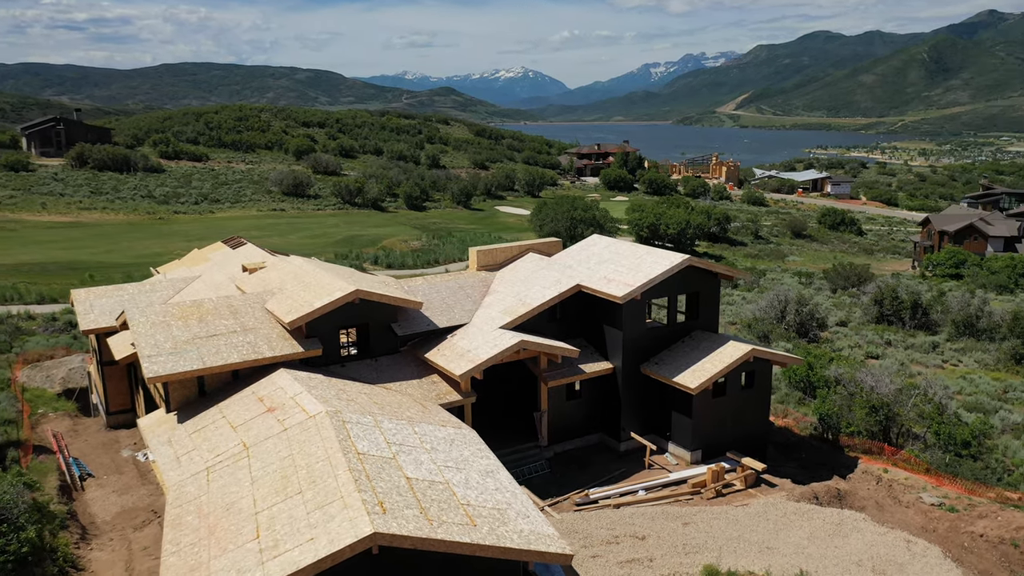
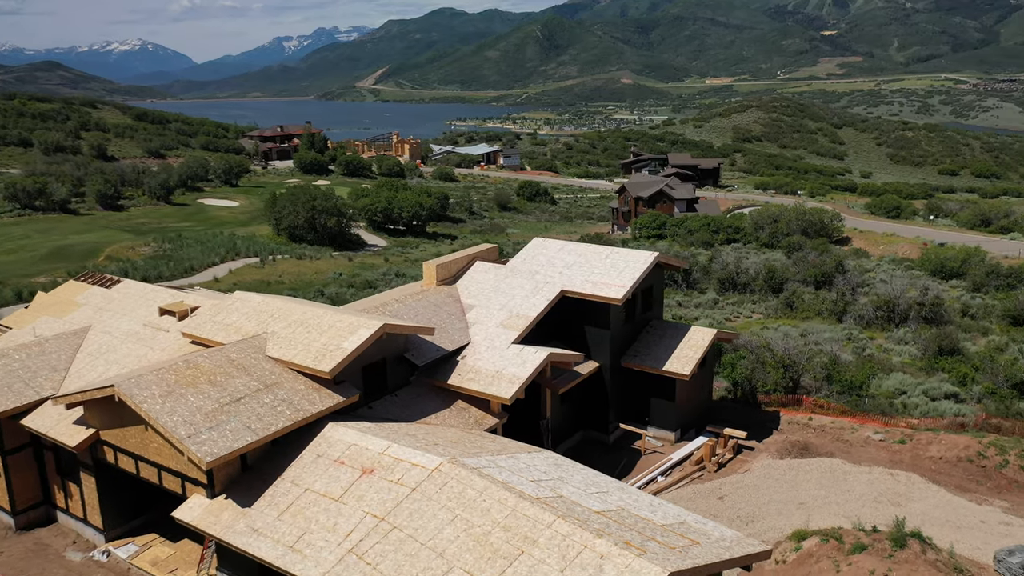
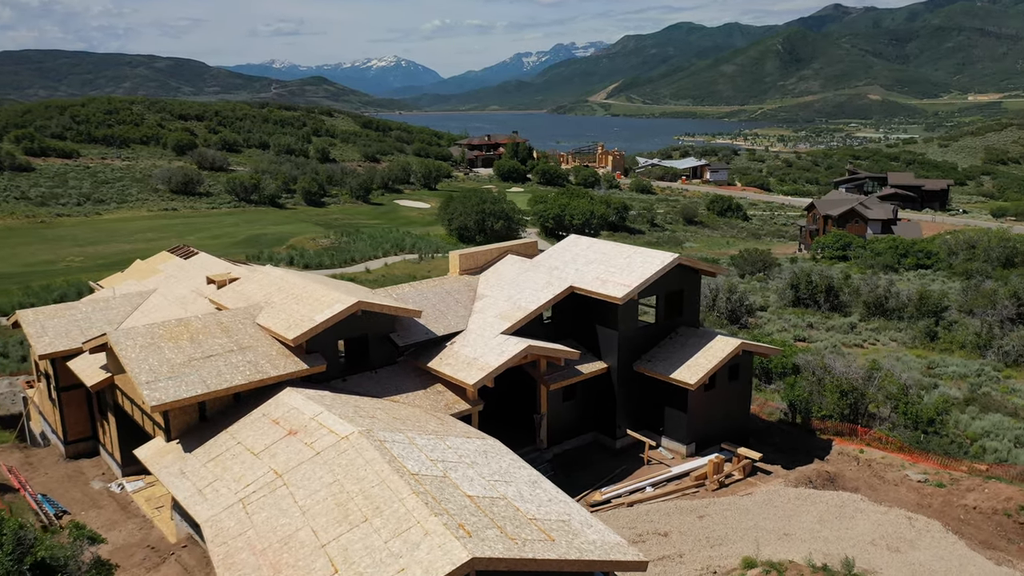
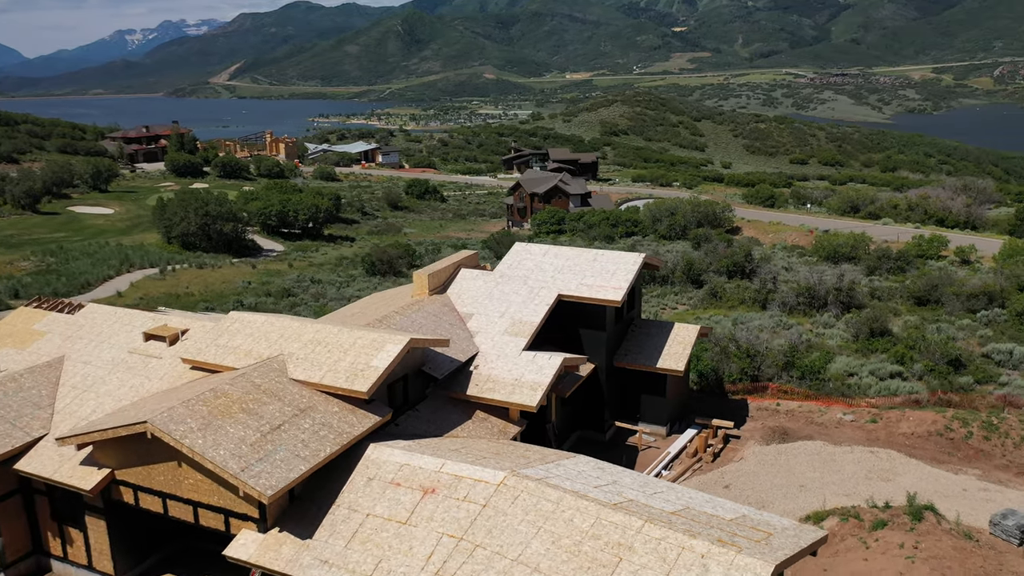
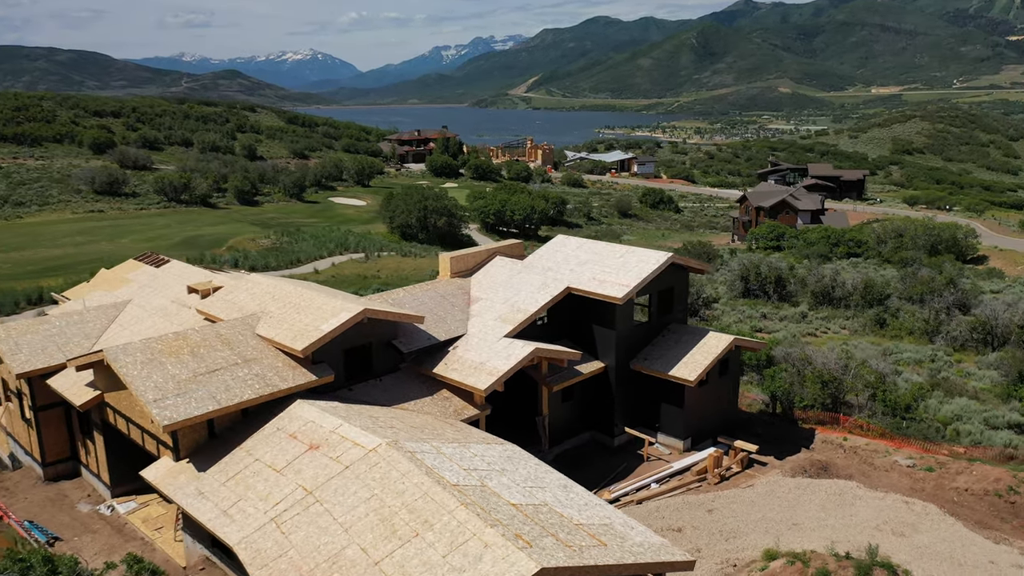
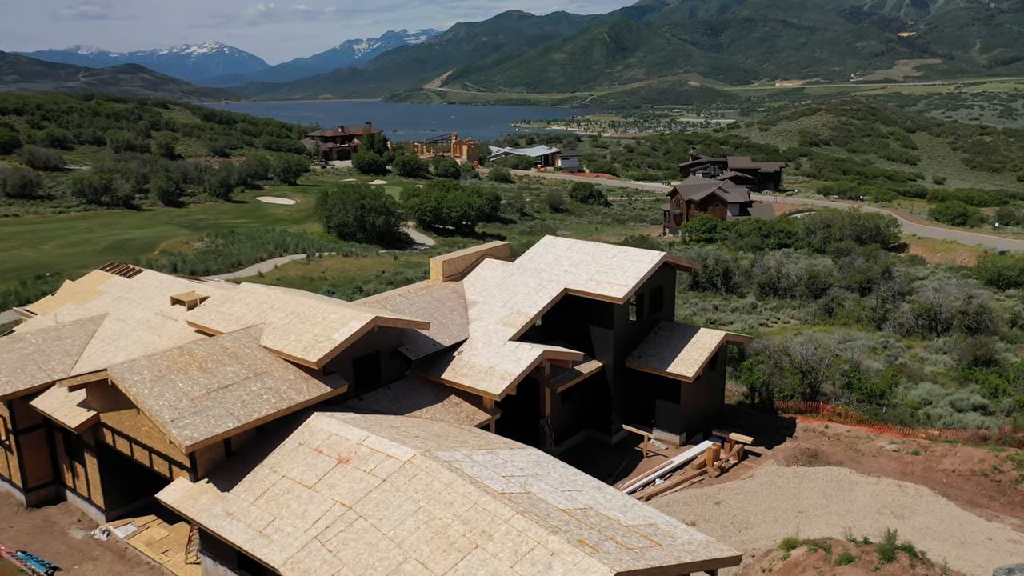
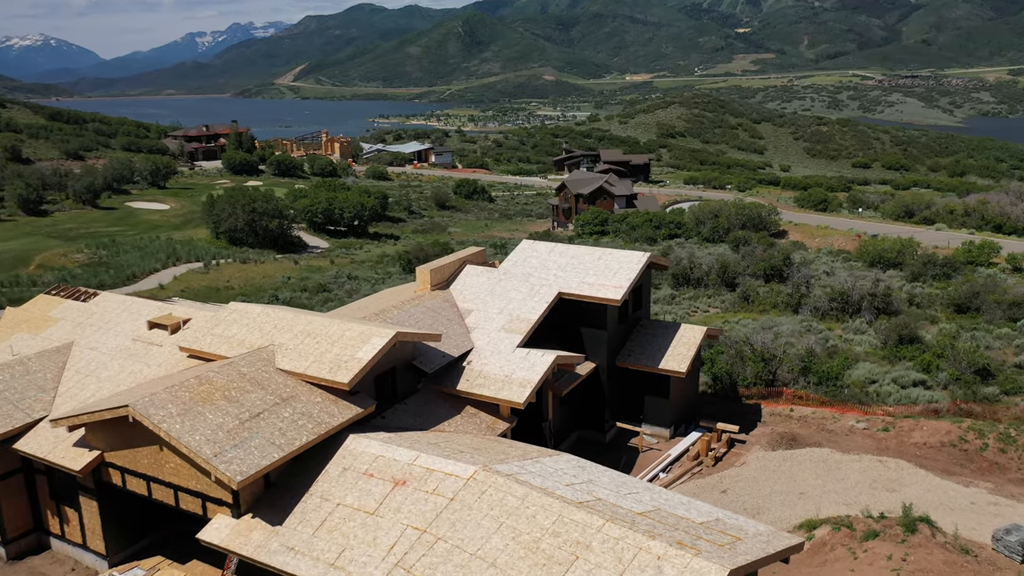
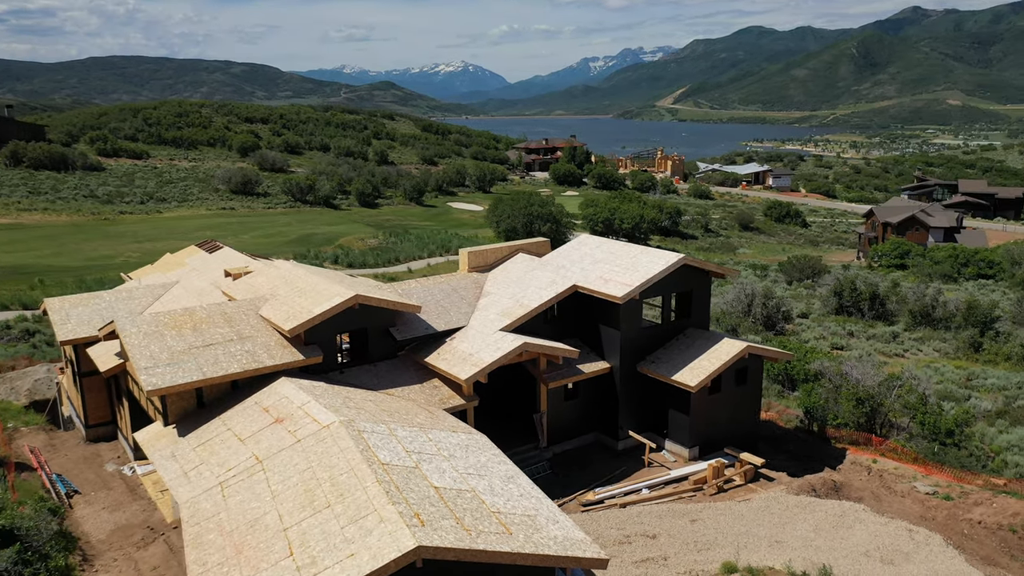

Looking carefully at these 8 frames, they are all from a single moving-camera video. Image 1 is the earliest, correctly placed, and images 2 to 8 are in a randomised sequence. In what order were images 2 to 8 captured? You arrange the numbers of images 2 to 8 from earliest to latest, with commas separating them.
8, 3, 5, 6, 2, 7, 4
